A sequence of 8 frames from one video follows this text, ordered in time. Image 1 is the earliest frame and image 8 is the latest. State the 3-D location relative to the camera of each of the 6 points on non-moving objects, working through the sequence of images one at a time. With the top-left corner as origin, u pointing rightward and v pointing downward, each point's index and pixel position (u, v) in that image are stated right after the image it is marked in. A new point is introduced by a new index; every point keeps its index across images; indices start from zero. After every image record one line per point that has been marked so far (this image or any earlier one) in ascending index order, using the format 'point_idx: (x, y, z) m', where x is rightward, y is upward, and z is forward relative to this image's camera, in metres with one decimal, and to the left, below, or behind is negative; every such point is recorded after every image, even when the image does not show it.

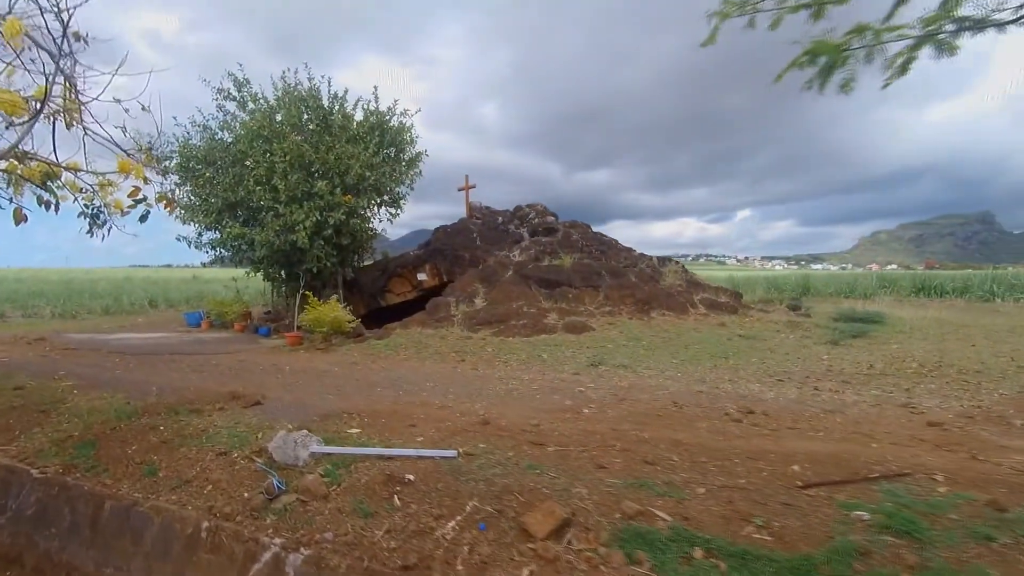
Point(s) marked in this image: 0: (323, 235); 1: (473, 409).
0: (-6.4, +1.8, +17.9) m
1: (-0.5, -1.6, +6.7) m
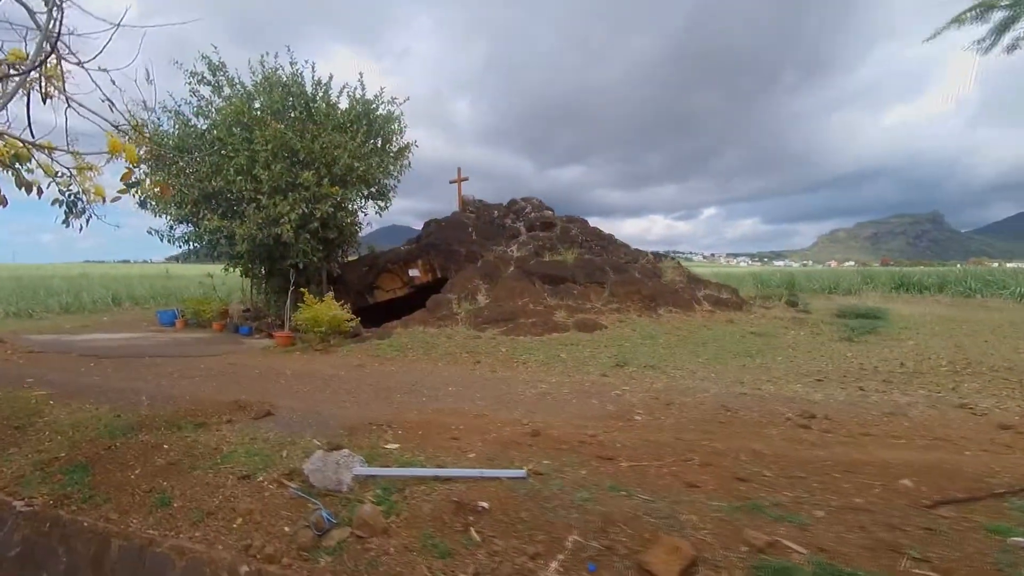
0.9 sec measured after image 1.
0: (-6.5, +1.9, +16.9) m
1: (0.0, -1.5, +6.2) m
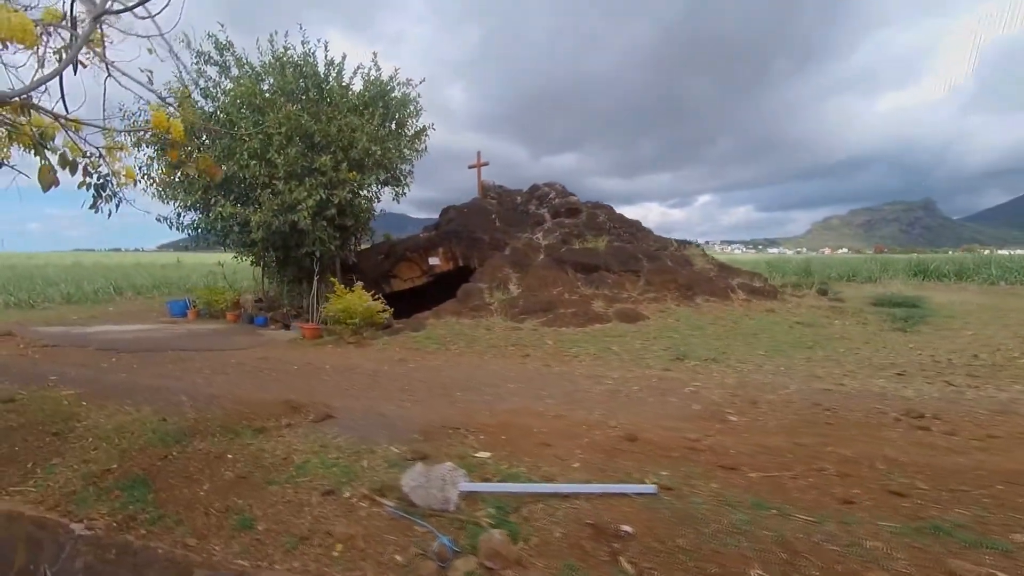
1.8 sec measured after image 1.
0: (-5.8, +2.3, +16.3) m
1: (+0.9, -1.4, +5.7) m
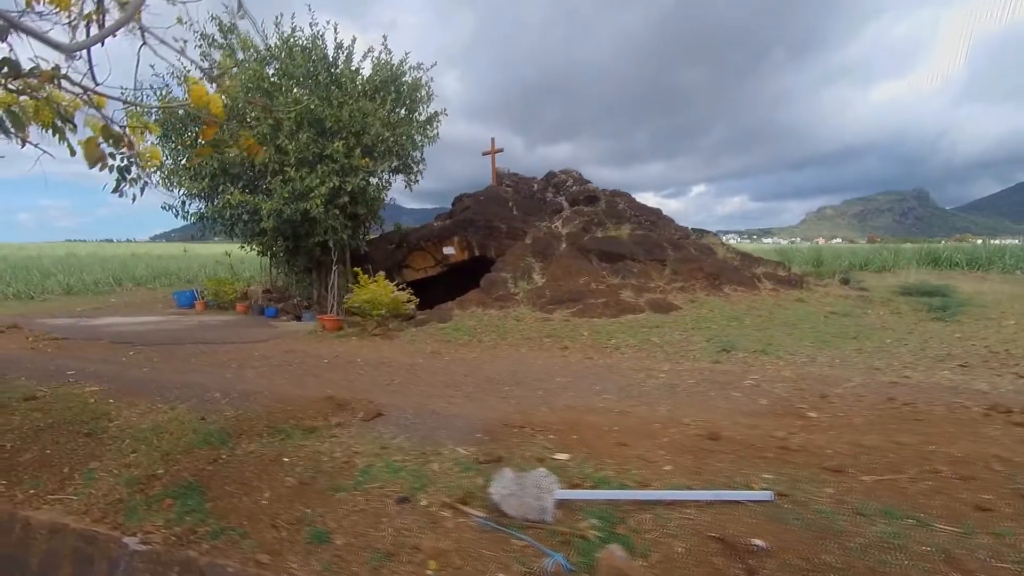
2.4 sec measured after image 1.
0: (-5.2, +2.6, +15.8) m
1: (+1.6, -1.3, +5.3) m
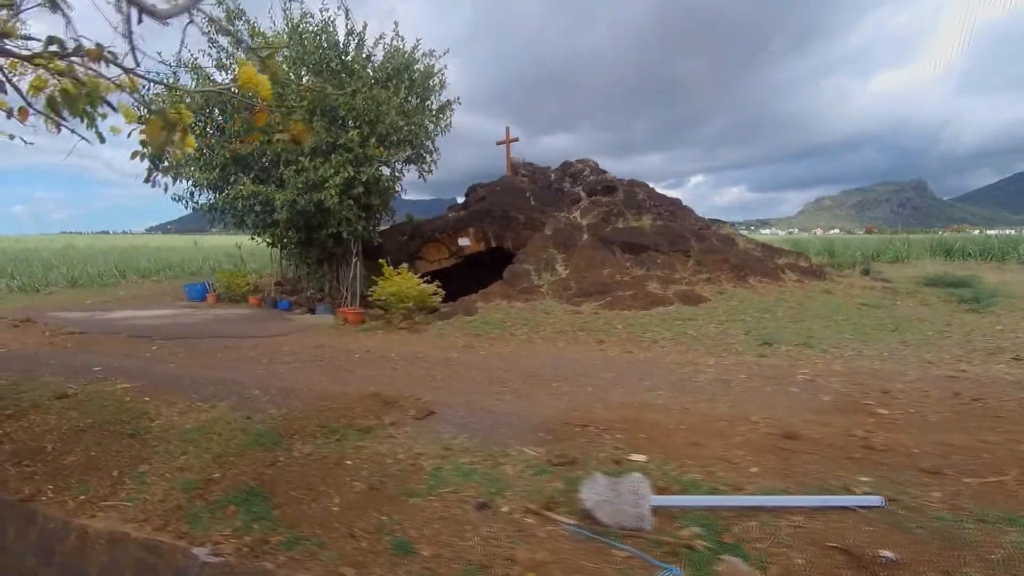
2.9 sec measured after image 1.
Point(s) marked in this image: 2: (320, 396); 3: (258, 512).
0: (-4.7, +2.8, +15.5) m
1: (+2.2, -1.2, +5.1) m
2: (-2.1, -1.2, +5.8) m
3: (-1.7, -1.5, +3.5) m
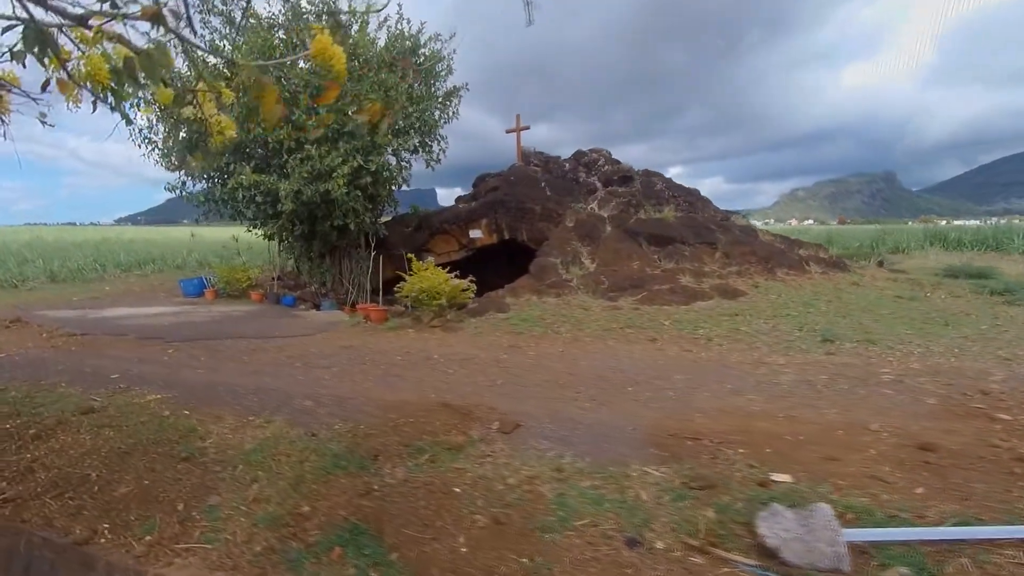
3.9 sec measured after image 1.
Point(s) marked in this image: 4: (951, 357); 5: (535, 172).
0: (-4.3, +3.0, +14.8) m
1: (+3.0, -1.2, +4.7) m
2: (-1.3, -1.2, +5.2) m
3: (-0.8, -1.5, +3.0) m
4: (+5.7, -0.9, +6.9) m
5: (+0.7, +3.5, +15.8) m
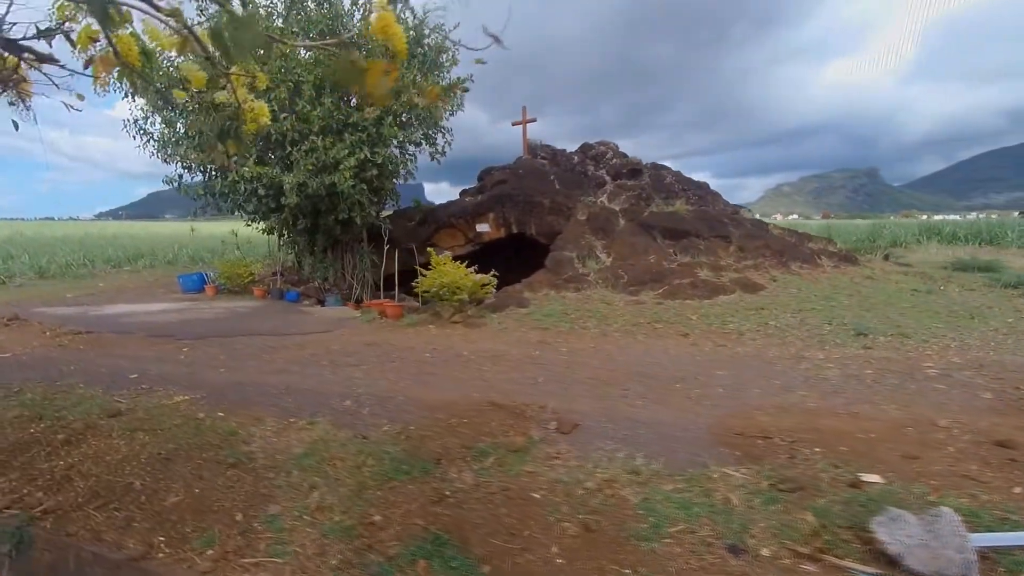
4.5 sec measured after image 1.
0: (-4.0, +3.1, +14.5) m
1: (+3.5, -1.1, +4.6) m
2: (-0.8, -1.1, +5.0) m
3: (-0.3, -1.5, +2.8) m
4: (+6.2, -0.8, +6.8) m
5: (+0.9, +3.7, +15.6) m
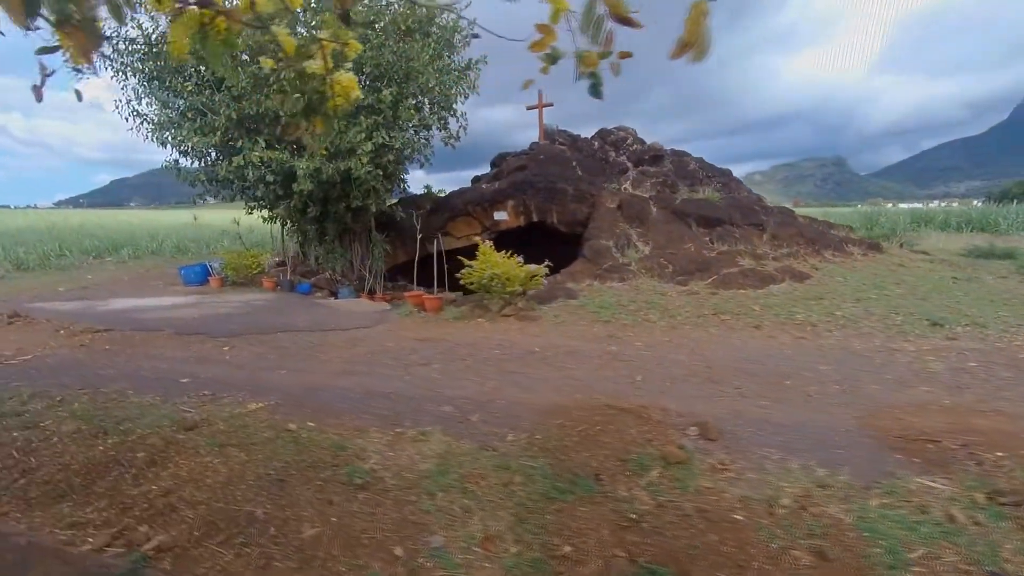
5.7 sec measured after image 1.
0: (-3.4, +3.3, +13.8) m
1: (+4.5, -1.1, +4.4) m
2: (+0.2, -1.1, +4.6) m
3: (+0.9, -1.5, +2.4) m
4: (+7.1, -0.7, +6.6) m
5: (+1.4, +4.0, +15.1) m
